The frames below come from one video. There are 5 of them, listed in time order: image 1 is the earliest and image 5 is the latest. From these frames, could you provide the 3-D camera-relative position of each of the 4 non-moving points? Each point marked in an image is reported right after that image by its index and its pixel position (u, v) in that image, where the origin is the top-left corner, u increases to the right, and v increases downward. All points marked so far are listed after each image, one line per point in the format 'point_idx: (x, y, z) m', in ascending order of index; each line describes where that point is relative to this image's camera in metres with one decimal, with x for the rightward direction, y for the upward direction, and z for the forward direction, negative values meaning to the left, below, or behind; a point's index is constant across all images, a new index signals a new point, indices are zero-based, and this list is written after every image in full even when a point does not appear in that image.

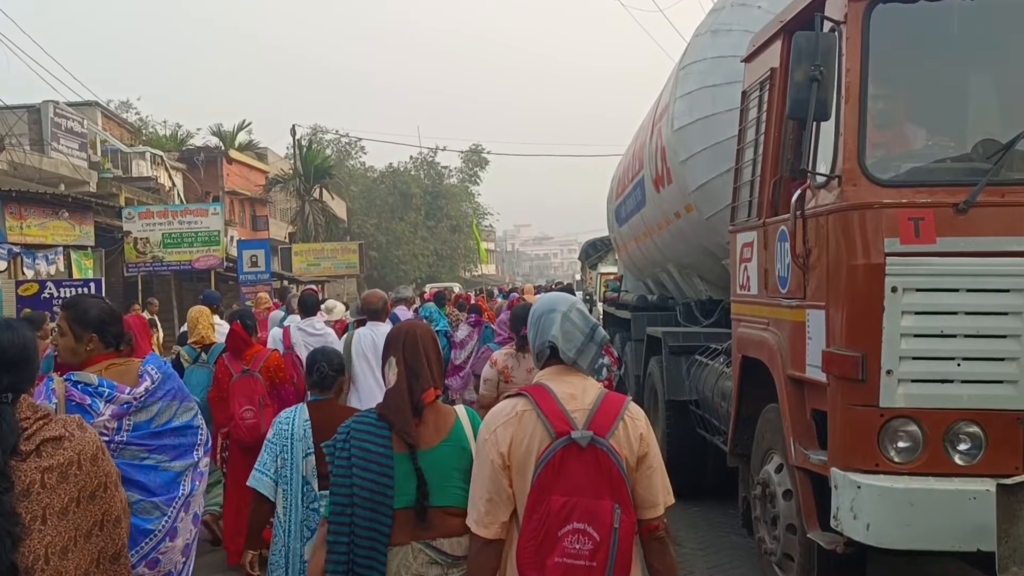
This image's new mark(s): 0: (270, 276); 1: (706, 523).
0: (-4.9, +0.2, +18.4) m
1: (+1.4, -1.7, +6.6) m
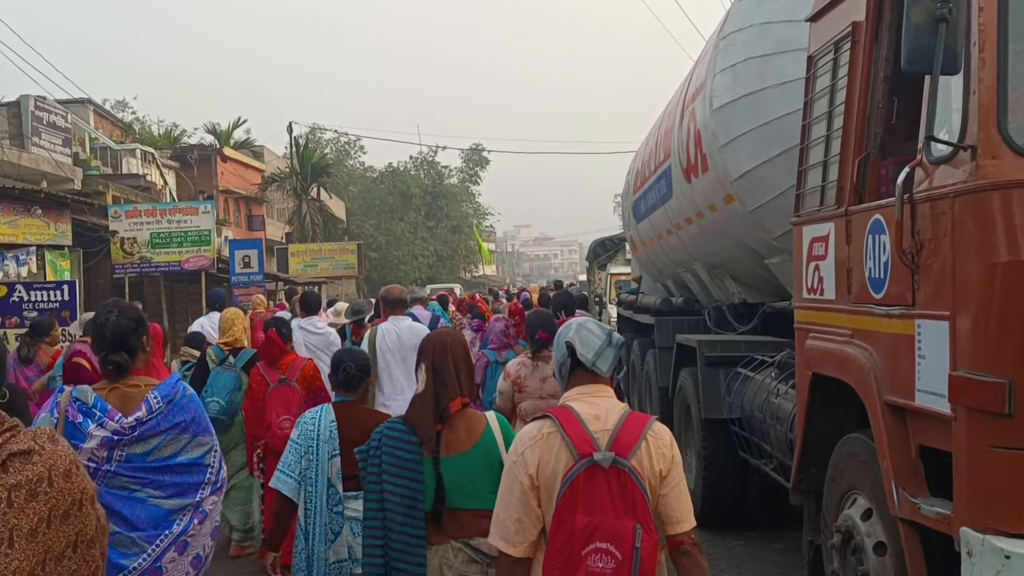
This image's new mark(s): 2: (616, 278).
0: (-4.9, +0.2, +17.8) m
1: (+1.4, -1.7, +6.0) m
2: (+2.0, +0.2, +17.8) m
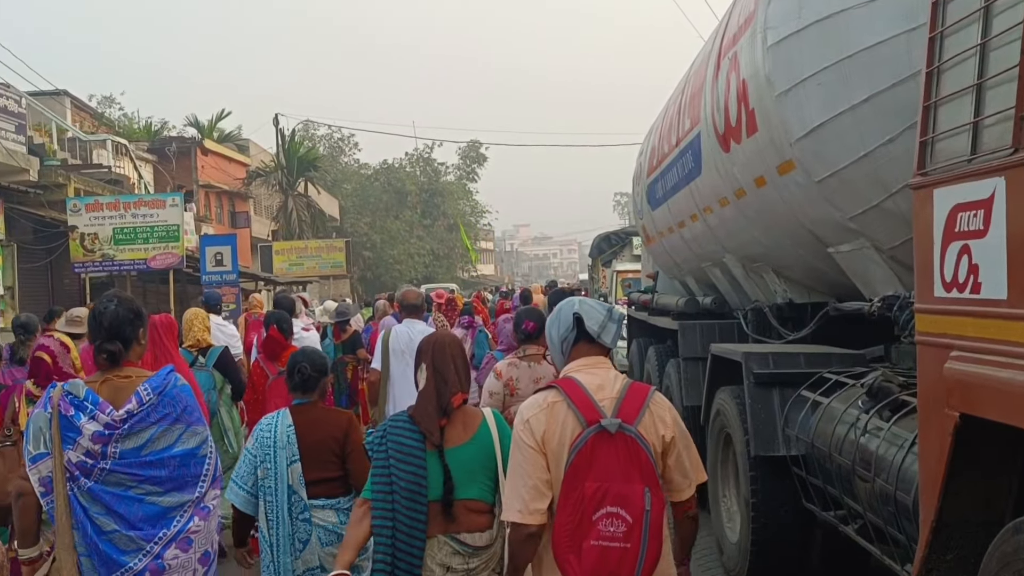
0: (-4.9, +0.2, +16.9) m
1: (+1.4, -1.7, +5.1) m
2: (+2.0, +0.2, +16.9) m
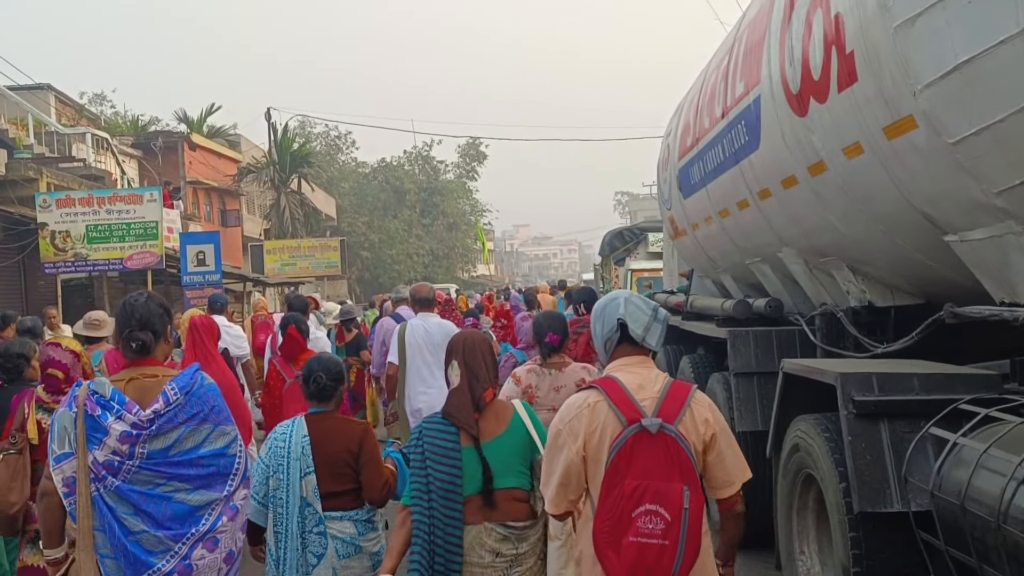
0: (-4.9, +0.2, +16.2) m
1: (+1.5, -1.7, +4.4) m
2: (+2.0, +0.2, +16.2) m
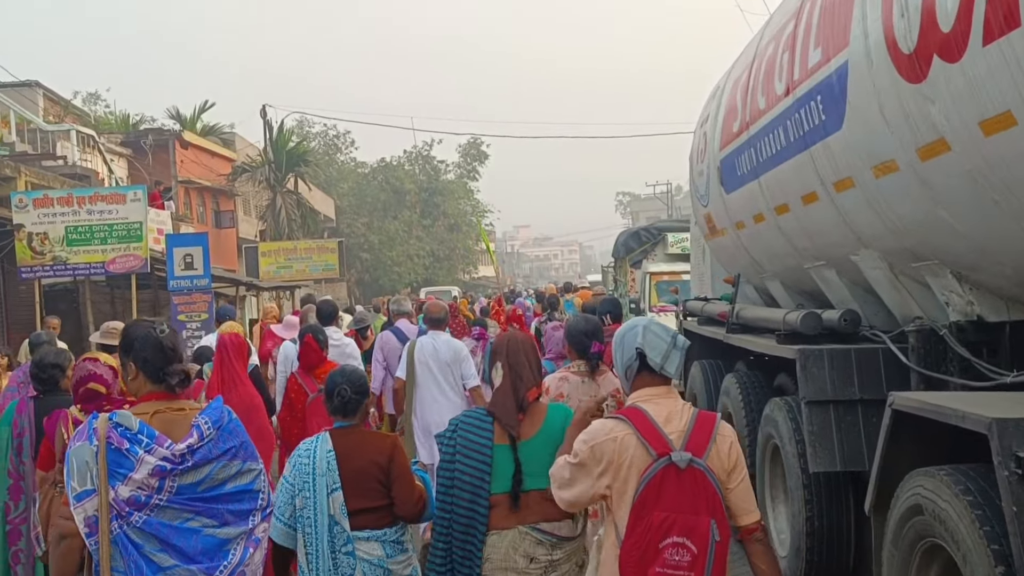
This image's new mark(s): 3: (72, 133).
0: (-4.8, +0.1, +15.6) m
1: (+1.6, -1.7, +3.8) m
2: (+2.1, +0.2, +15.6) m
3: (-8.8, +3.1, +19.6) m
